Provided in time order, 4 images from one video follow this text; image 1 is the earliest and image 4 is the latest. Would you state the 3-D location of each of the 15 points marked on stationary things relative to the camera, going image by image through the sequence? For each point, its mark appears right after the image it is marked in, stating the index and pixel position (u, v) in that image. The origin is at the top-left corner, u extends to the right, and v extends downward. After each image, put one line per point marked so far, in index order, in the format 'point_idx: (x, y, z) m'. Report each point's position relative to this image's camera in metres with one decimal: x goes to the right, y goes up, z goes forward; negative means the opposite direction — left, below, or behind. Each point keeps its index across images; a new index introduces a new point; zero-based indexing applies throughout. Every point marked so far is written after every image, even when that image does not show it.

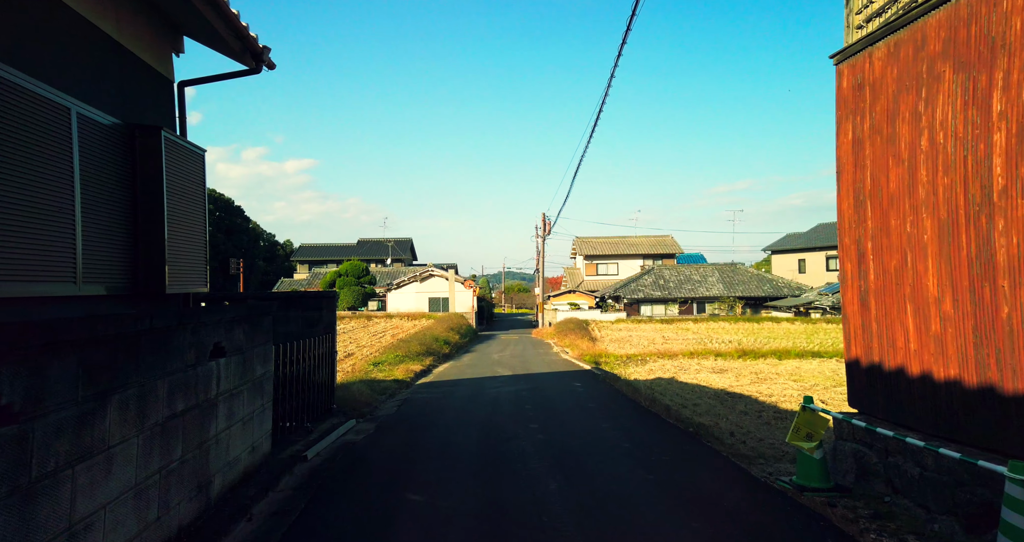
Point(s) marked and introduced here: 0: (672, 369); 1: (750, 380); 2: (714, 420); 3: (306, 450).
0: (+3.8, -2.3, +14.8) m
1: (+4.9, -2.3, +13.1) m
2: (+3.0, -2.2, +9.3) m
3: (-1.8, -1.6, +5.6) m
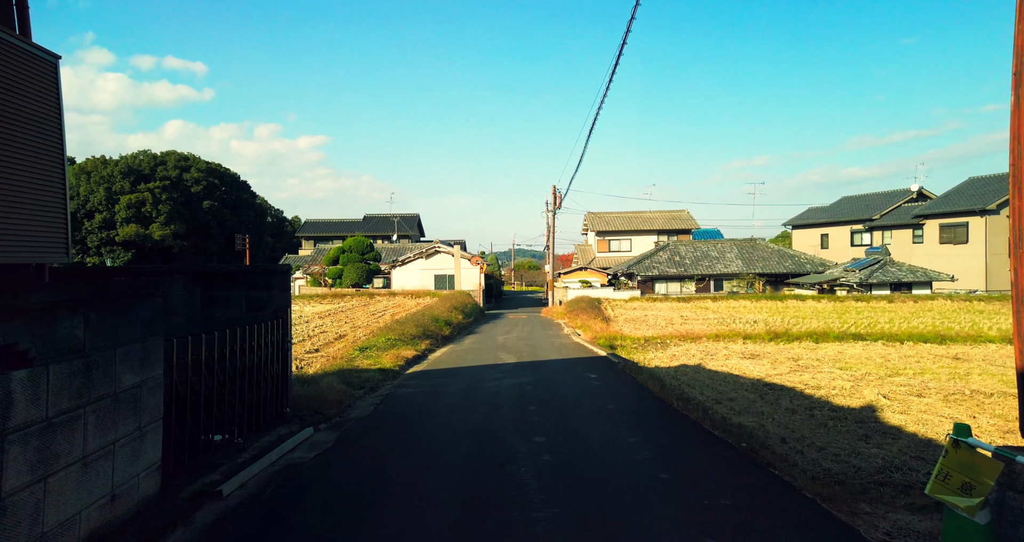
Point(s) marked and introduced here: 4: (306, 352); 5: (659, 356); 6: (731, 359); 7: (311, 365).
0: (+3.9, -1.7, +13.2) m
1: (+5.0, -1.8, +11.5) m
2: (+3.0, -1.8, +7.7) m
3: (-1.9, -1.4, +4.1) m
4: (-4.1, -1.6, +12.5) m
5: (+3.0, -1.8, +13.0) m
6: (+4.4, -1.8, +12.6) m
7: (-3.4, -1.6, +10.5) m
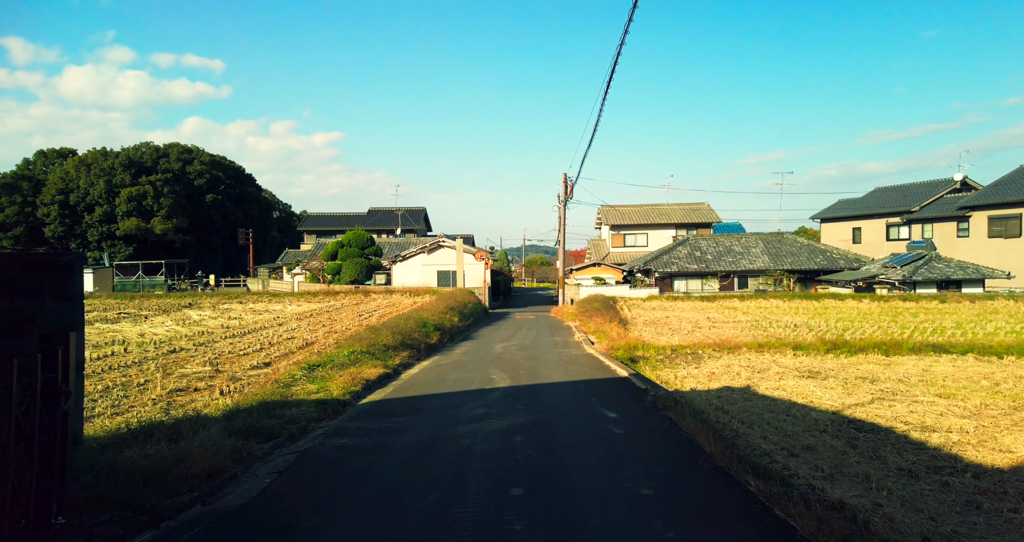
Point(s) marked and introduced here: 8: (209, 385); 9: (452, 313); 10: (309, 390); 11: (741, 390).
0: (+3.8, -1.7, +10.5) m
1: (+4.9, -1.7, +8.8) m
2: (+2.8, -1.8, +5.0) m
3: (-2.1, -1.3, +1.5) m
4: (-4.2, -1.5, +10.0) m
5: (+3.0, -1.7, +10.3) m
6: (+4.3, -1.7, +9.9) m
7: (-3.5, -1.5, +8.0) m
8: (-4.1, -1.6, +8.6) m
9: (-1.8, -1.2, +18.4) m
10: (-2.4, -1.4, +7.6) m
11: (+3.4, -1.7, +9.1) m
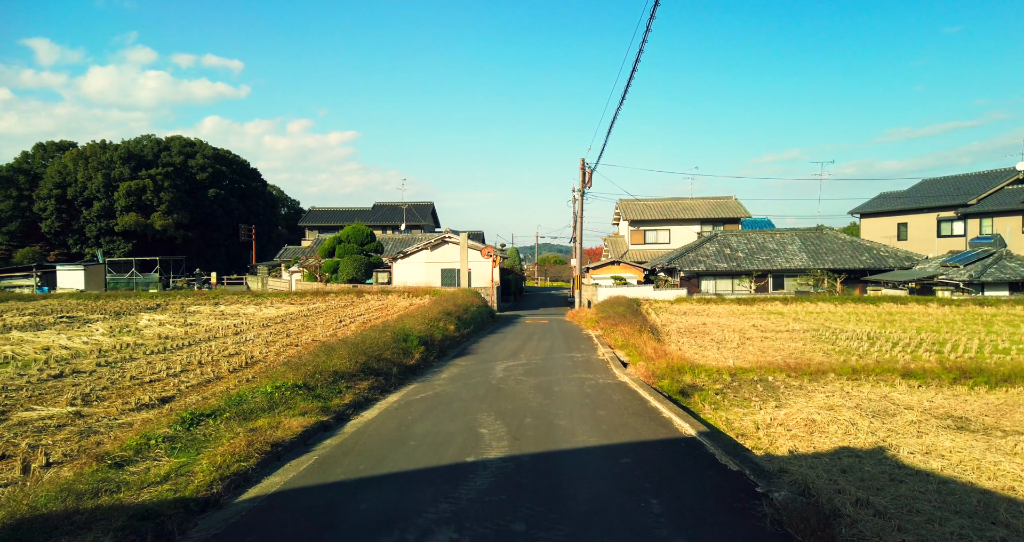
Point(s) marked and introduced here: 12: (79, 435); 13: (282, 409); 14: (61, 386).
0: (+3.9, -1.7, +7.1) m
1: (+4.9, -1.7, +5.4) m
2: (+2.8, -1.8, +1.7) m
3: (-2.2, -1.3, -1.8) m
4: (-4.2, -1.5, +6.8) m
5: (+3.0, -1.7, +7.0) m
6: (+4.3, -1.7, +6.5) m
7: (-3.5, -1.5, +4.7) m
8: (-4.1, -1.5, +5.4) m
9: (-1.6, -1.1, +15.1) m
10: (-2.4, -1.4, +4.4) m
11: (+3.4, -1.7, +5.8) m
12: (-4.0, -1.5, +5.8) m
13: (-2.3, -1.4, +6.3) m
14: (-6.0, -1.5, +8.3) m
